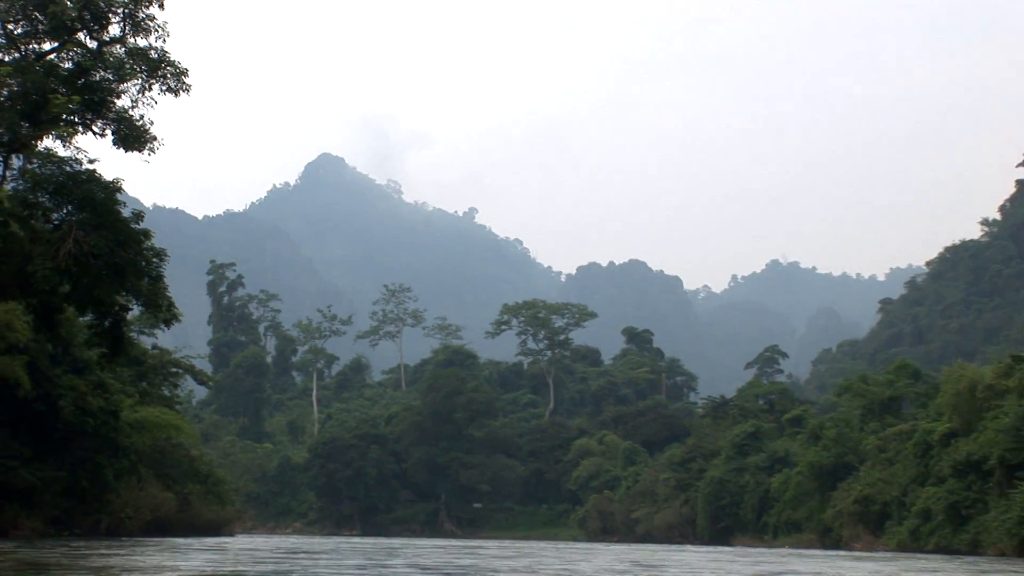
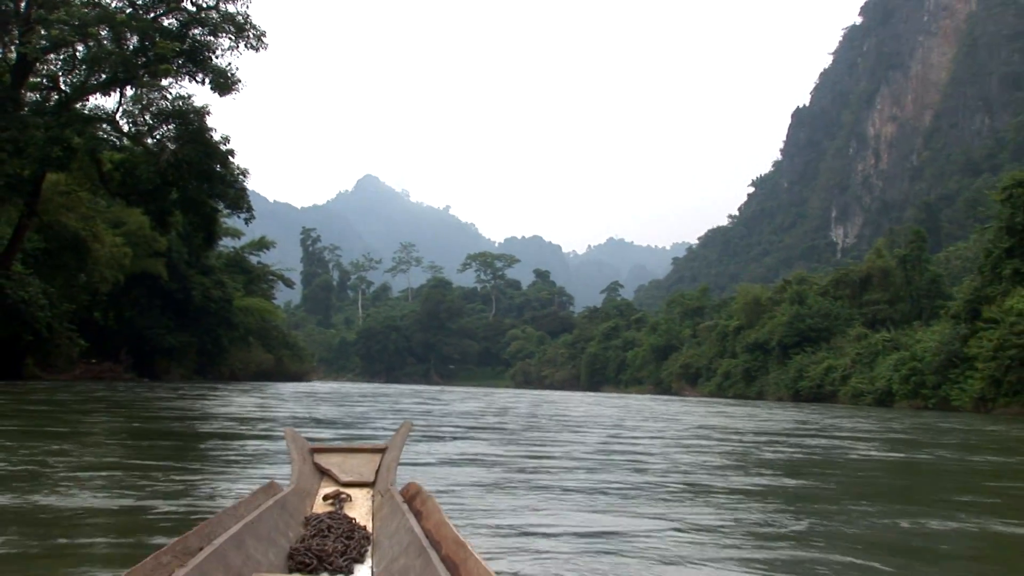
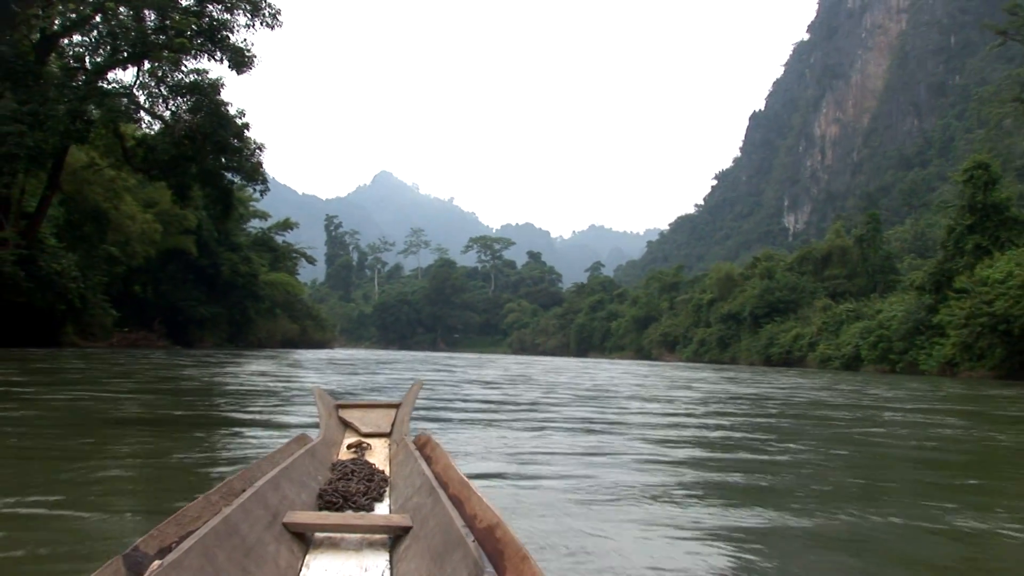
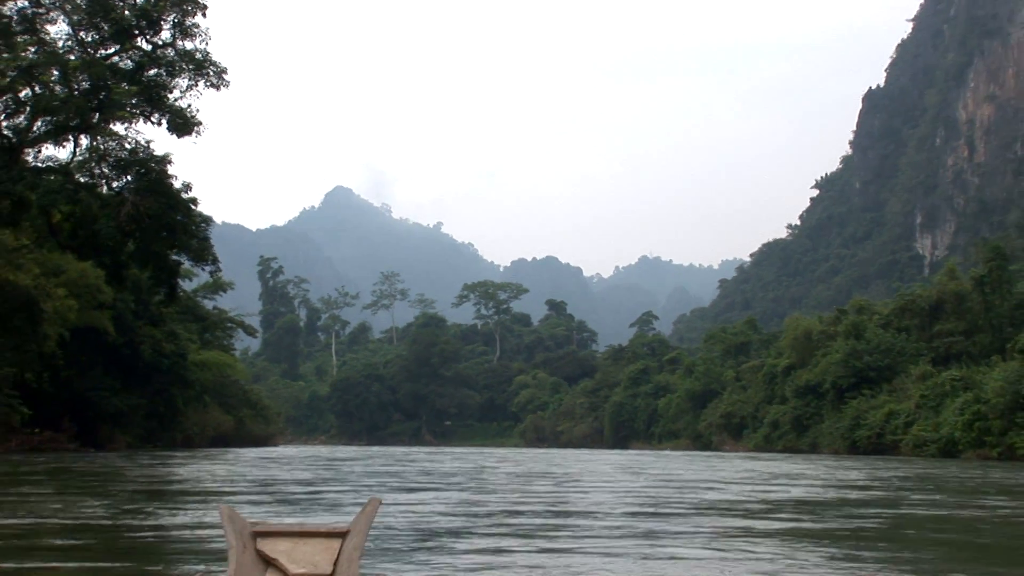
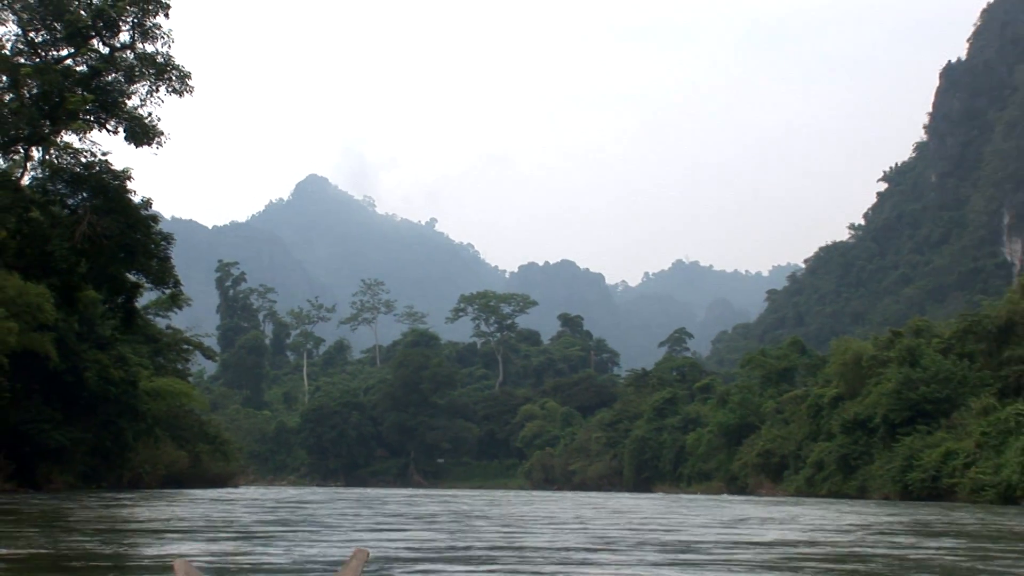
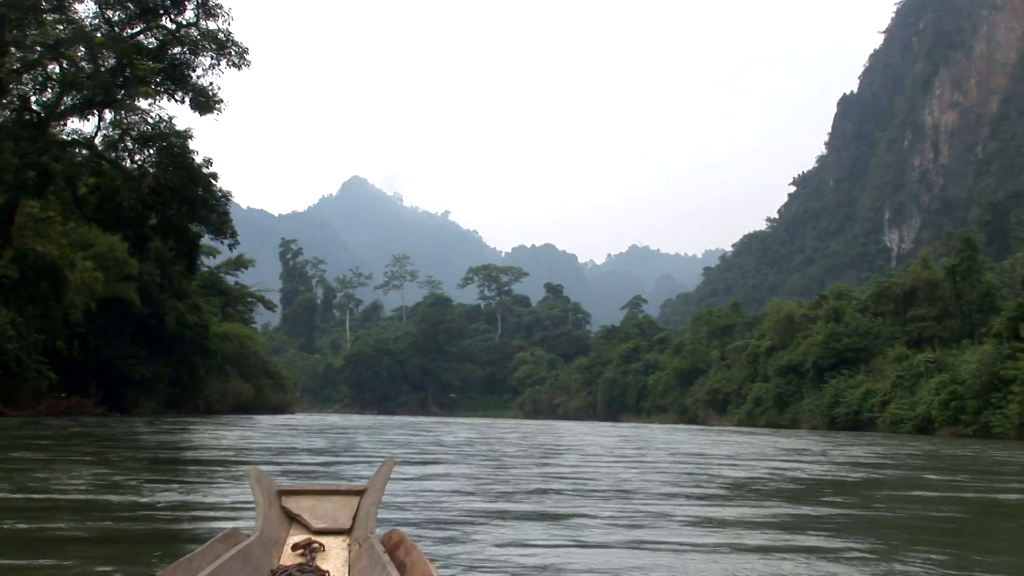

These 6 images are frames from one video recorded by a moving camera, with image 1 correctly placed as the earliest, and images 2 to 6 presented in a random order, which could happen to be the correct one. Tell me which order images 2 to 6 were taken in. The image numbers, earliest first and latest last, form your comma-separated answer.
5, 4, 6, 2, 3
